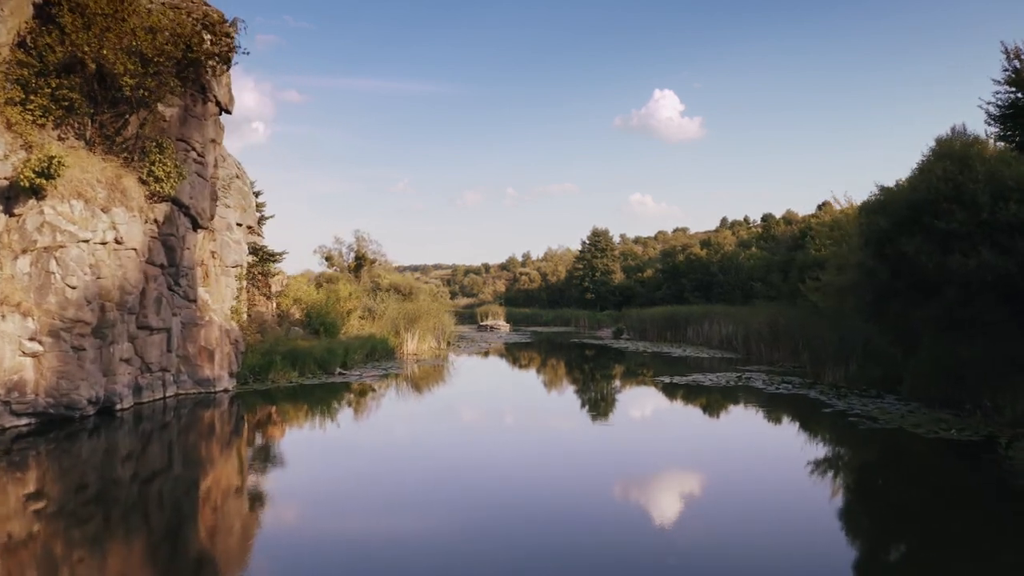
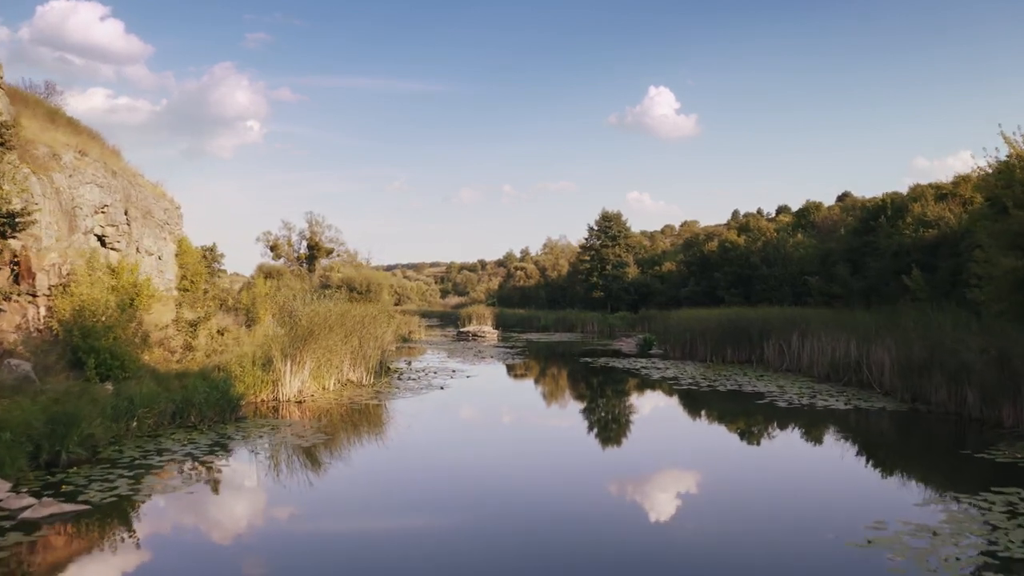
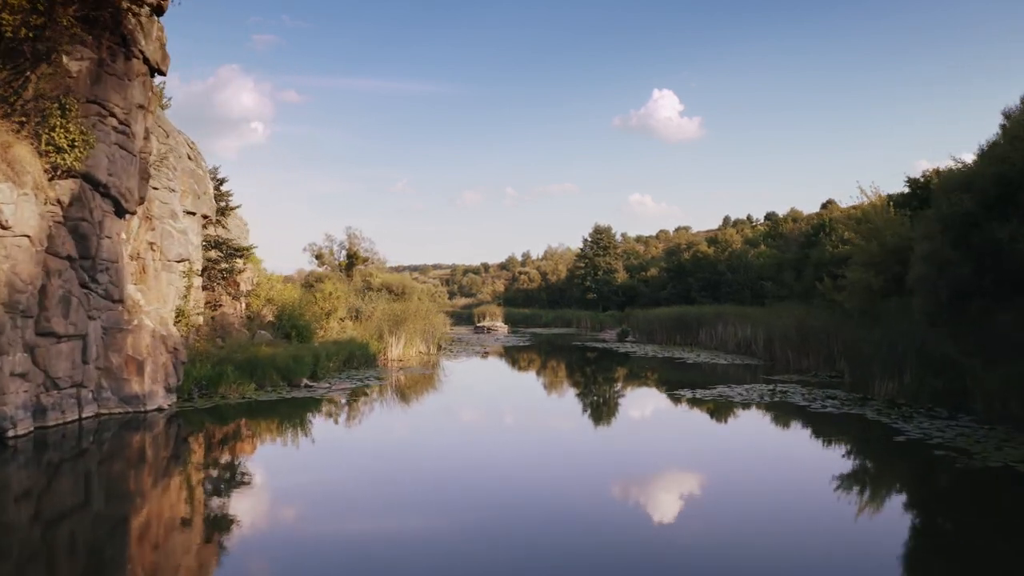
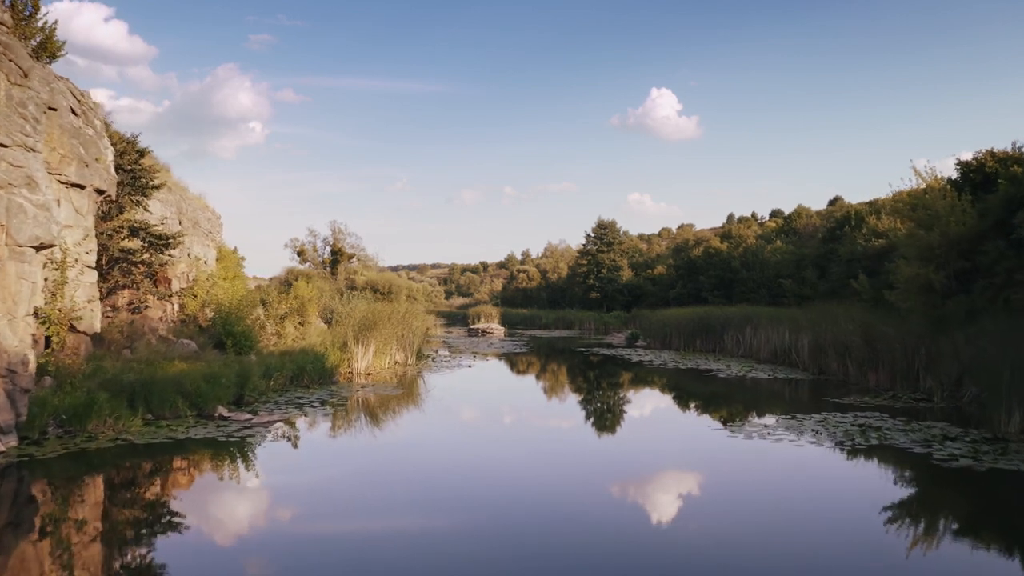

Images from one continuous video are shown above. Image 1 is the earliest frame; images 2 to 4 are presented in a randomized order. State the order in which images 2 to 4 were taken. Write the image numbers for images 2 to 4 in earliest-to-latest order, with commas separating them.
3, 4, 2
